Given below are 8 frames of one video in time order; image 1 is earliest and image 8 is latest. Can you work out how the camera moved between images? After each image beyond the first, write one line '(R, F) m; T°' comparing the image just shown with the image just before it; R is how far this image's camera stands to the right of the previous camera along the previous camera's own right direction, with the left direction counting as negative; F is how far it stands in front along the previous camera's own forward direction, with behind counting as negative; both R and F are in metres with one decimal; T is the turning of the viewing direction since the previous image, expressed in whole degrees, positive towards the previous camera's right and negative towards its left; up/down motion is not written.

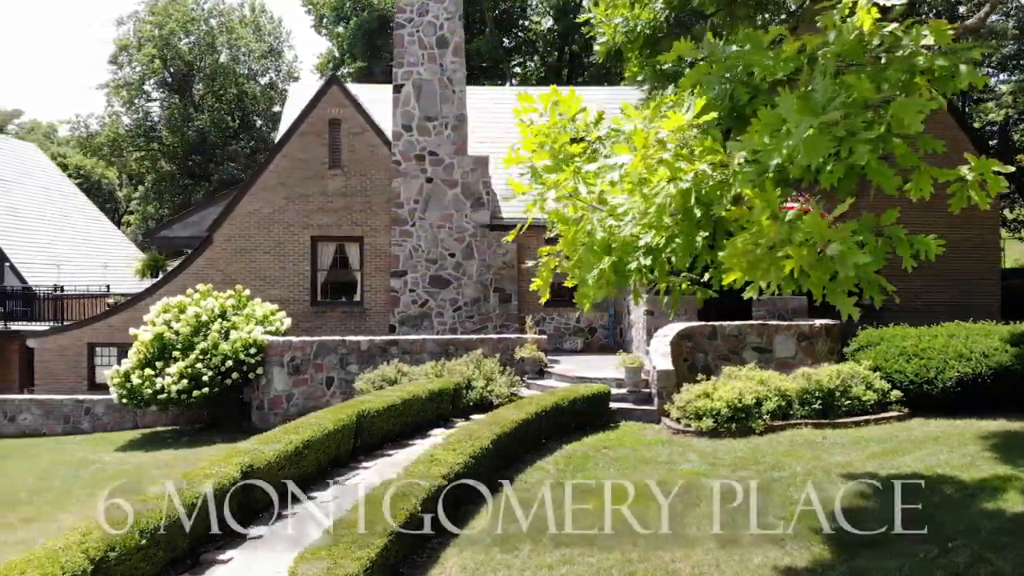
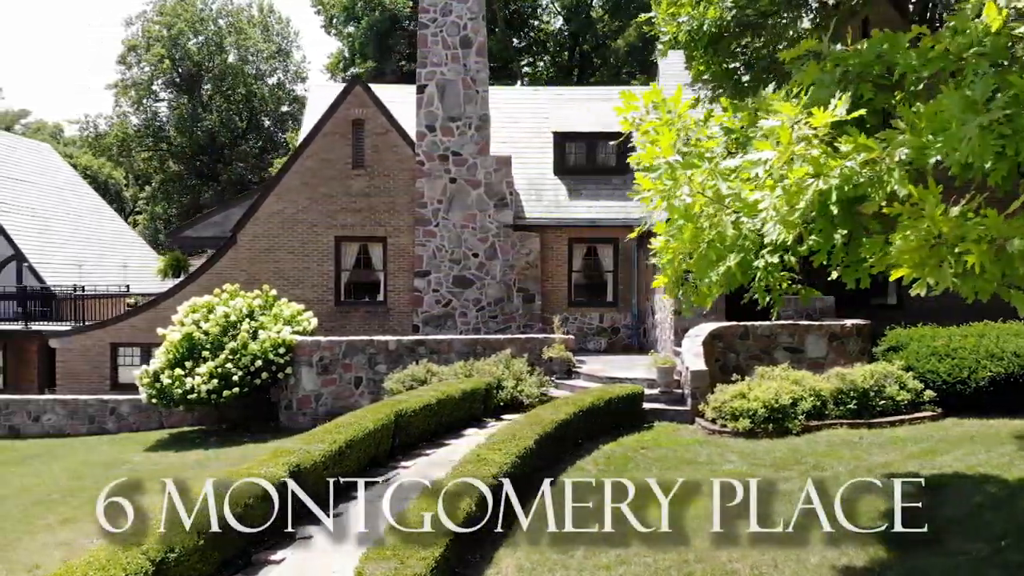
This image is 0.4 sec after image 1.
(-1.2, 0.0) m; 0°
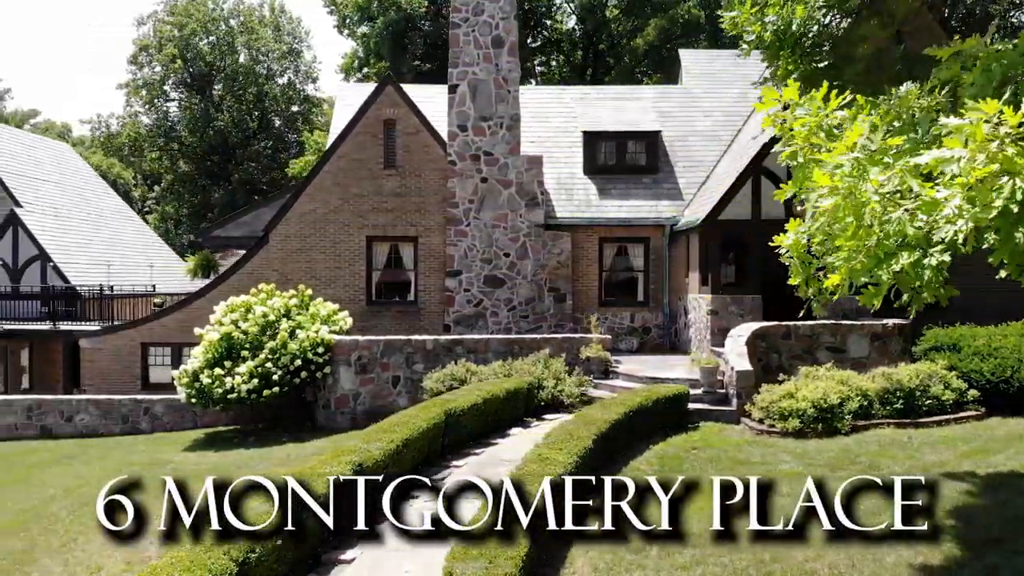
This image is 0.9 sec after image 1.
(-1.6, 0.0) m; 0°
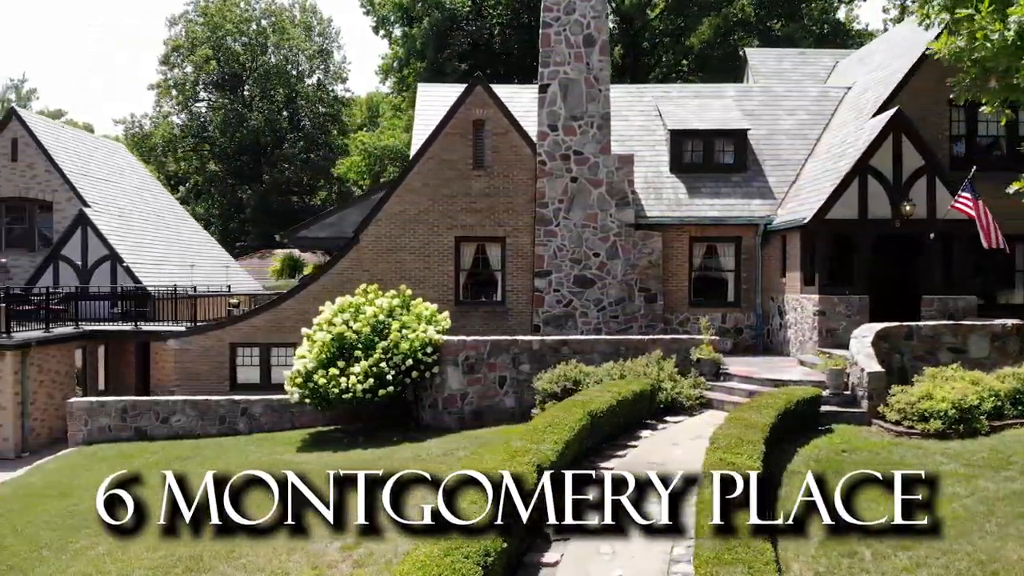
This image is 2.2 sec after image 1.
(-4.7, +0.1) m; 0°
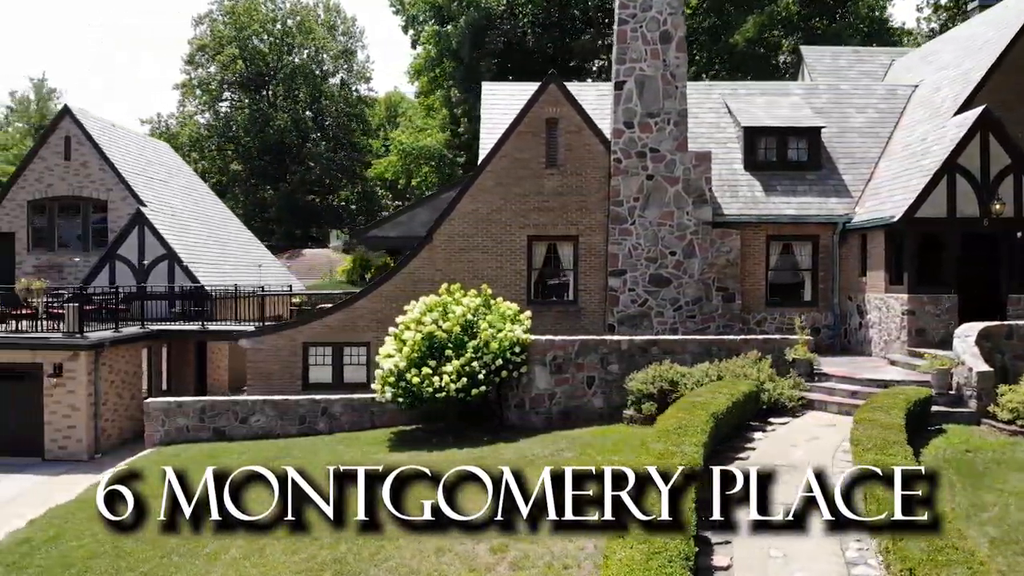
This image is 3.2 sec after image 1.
(-3.8, +0.2) m; 0°
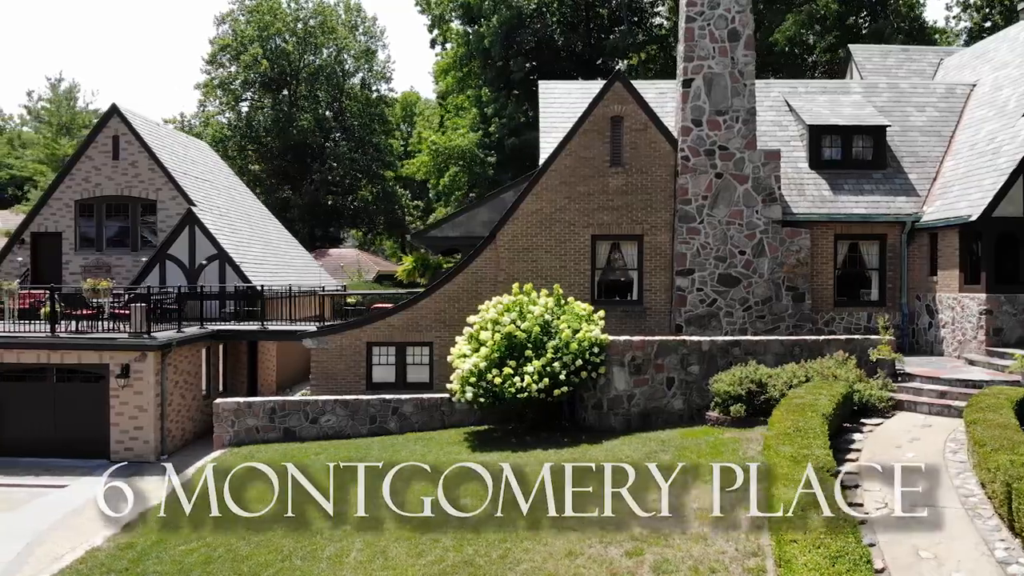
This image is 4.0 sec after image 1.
(-3.4, +0.1) m; 0°
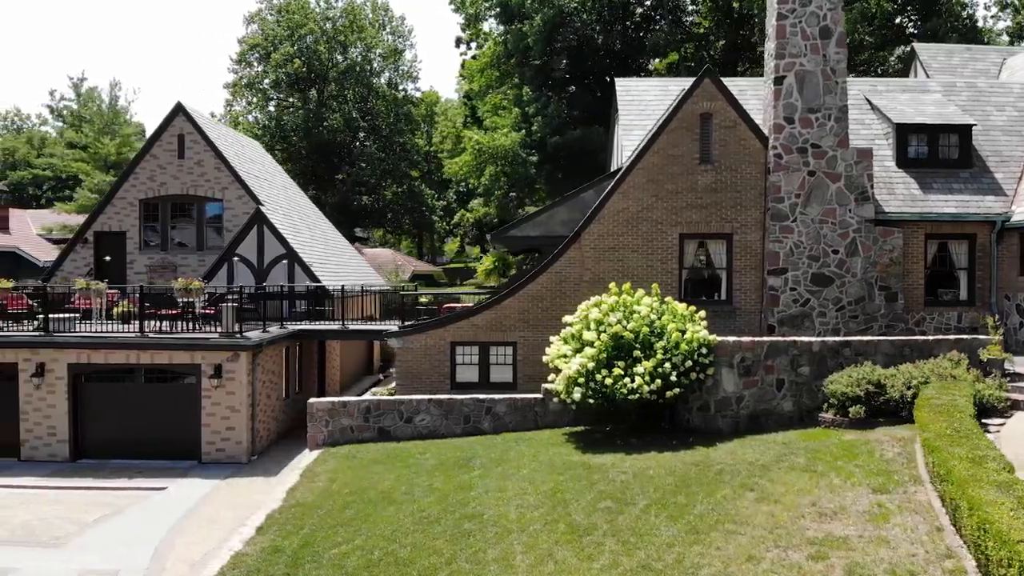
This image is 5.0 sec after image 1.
(-4.5, +0.2) m; 0°
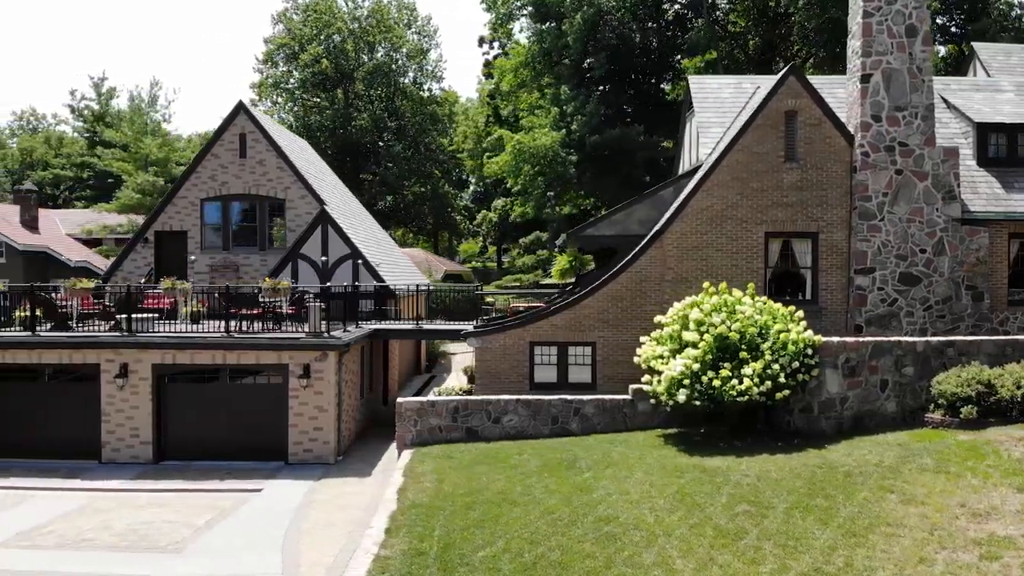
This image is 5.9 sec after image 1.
(-4.2, +0.1) m; 0°
